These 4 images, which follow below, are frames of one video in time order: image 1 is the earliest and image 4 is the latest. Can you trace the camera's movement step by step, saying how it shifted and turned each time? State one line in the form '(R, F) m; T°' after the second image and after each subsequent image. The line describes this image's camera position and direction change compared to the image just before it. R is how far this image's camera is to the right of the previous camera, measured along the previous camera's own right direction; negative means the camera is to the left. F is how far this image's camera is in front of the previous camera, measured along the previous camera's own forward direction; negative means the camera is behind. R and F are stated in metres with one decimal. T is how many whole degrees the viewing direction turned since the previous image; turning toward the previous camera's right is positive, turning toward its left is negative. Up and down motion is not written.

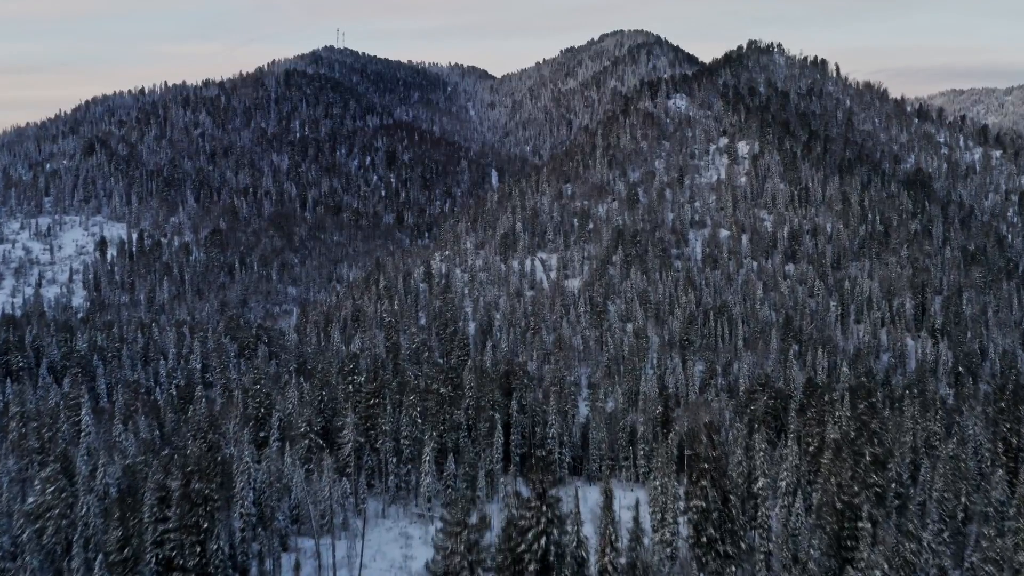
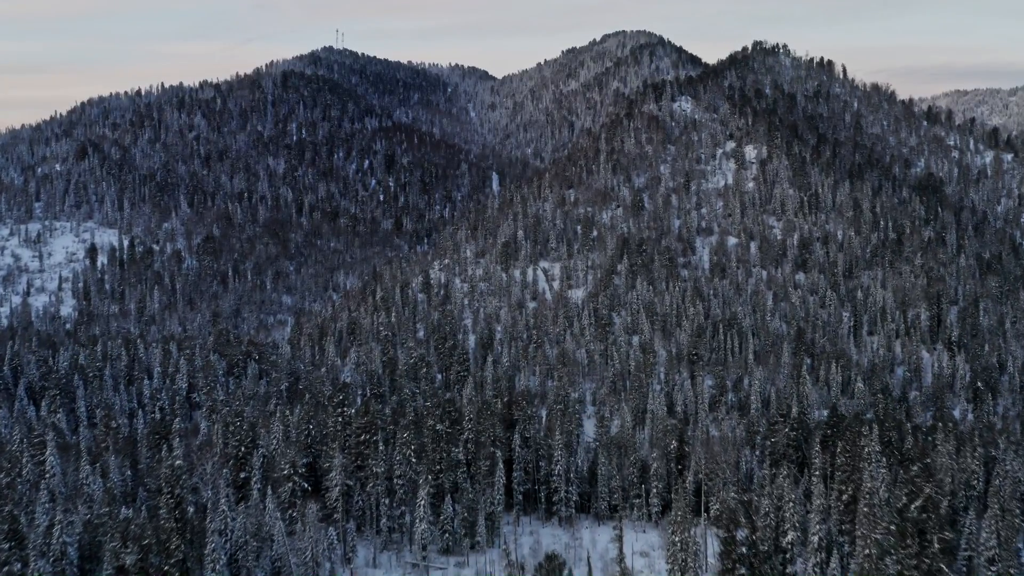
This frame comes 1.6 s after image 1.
(-0.2, +5.4) m; 0°
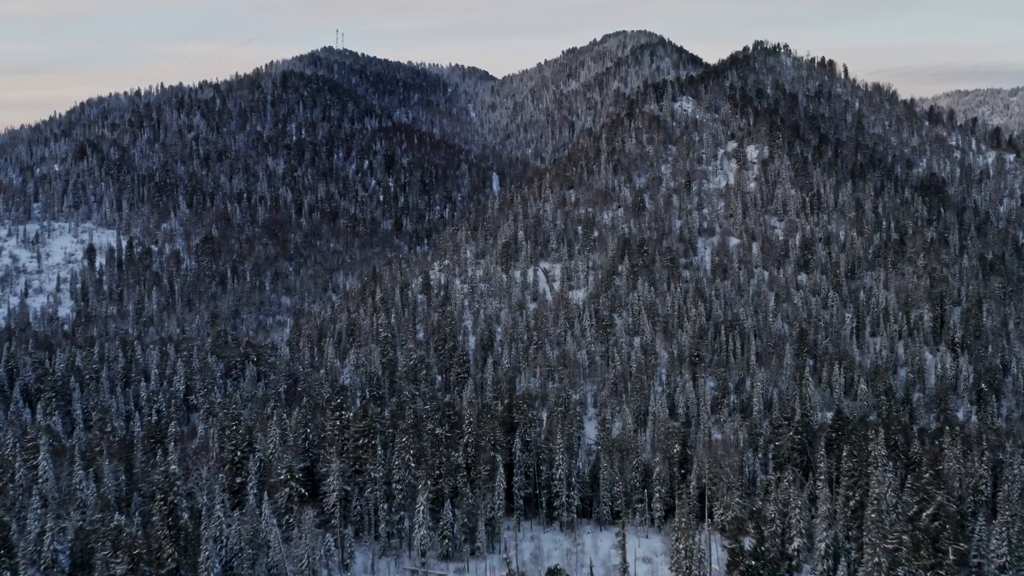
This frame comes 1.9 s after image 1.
(0.0, +1.0) m; 0°
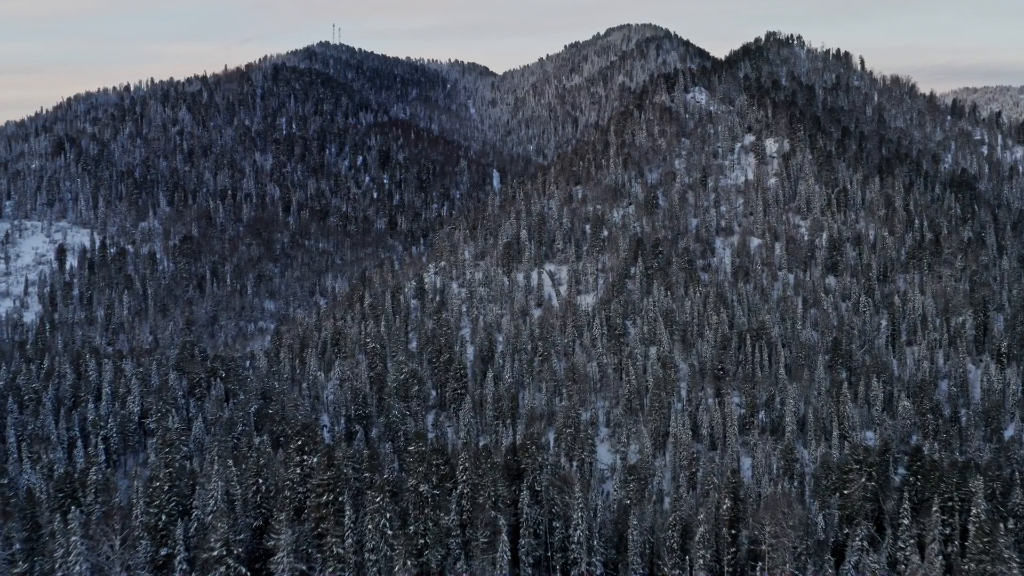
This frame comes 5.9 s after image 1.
(-0.4, +13.6) m; 0°
